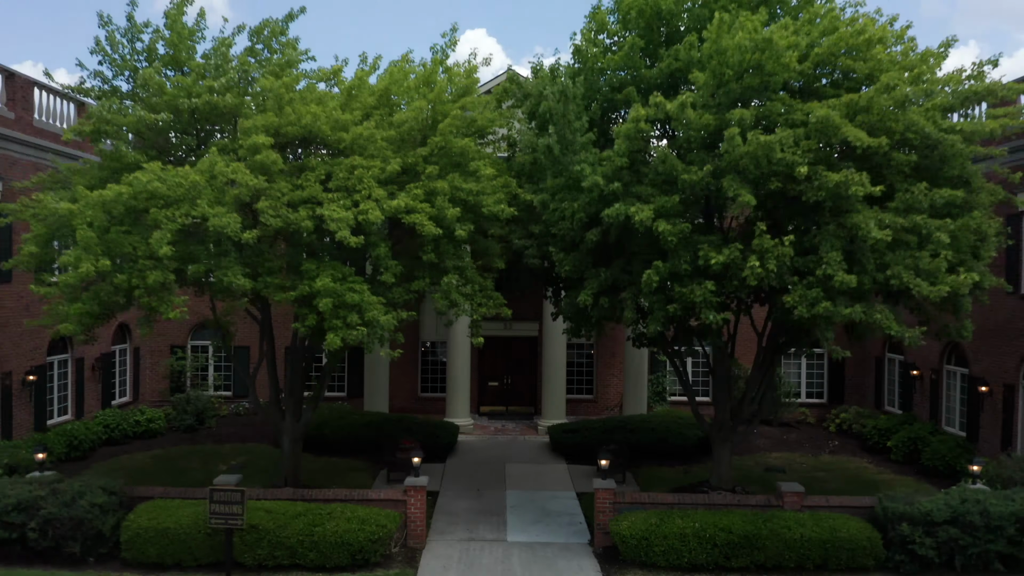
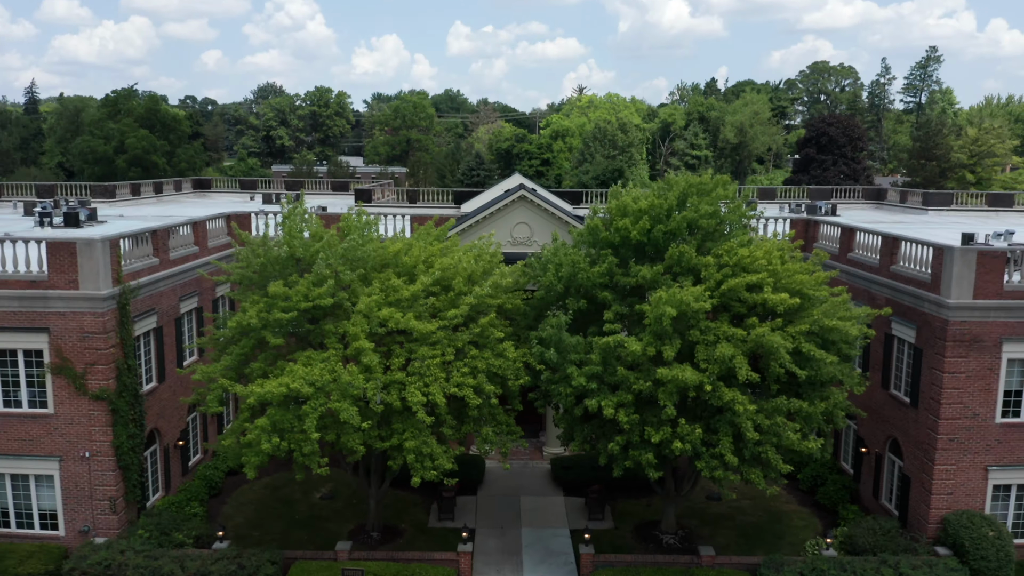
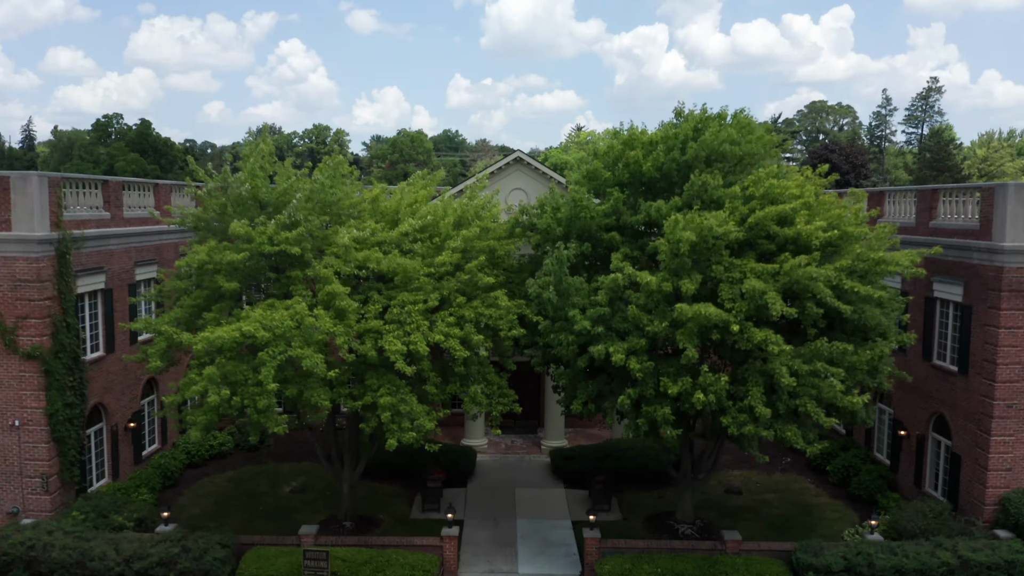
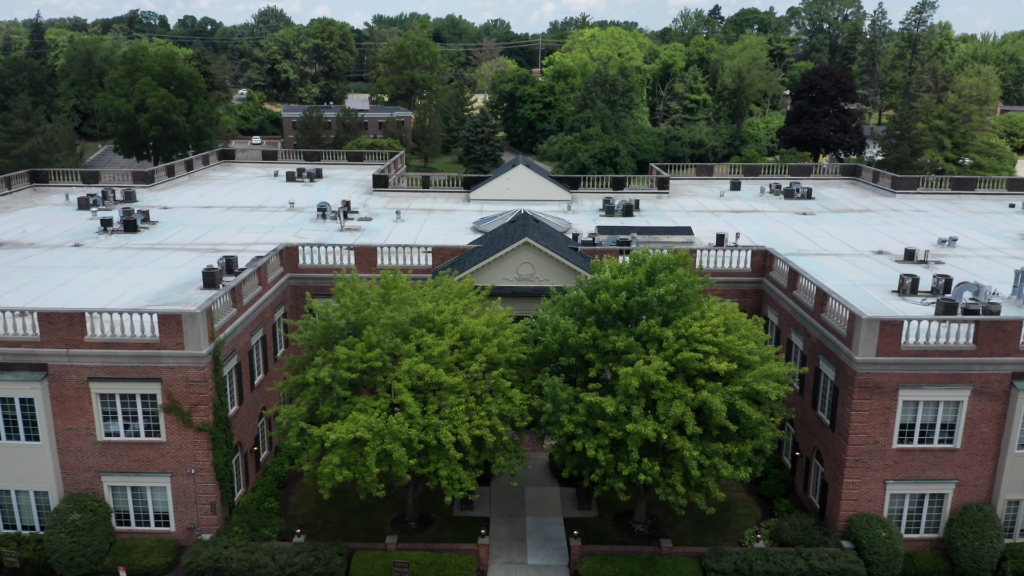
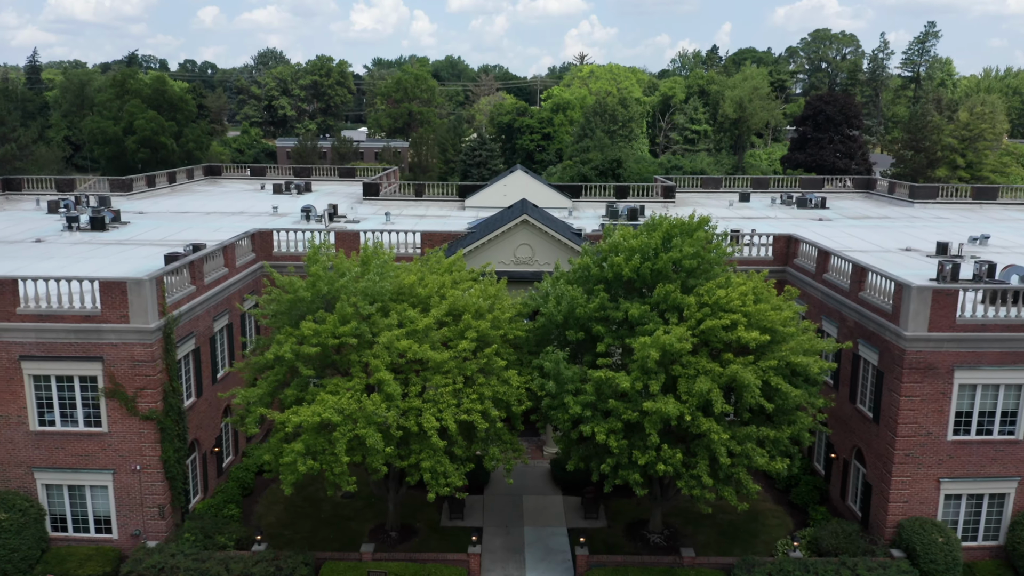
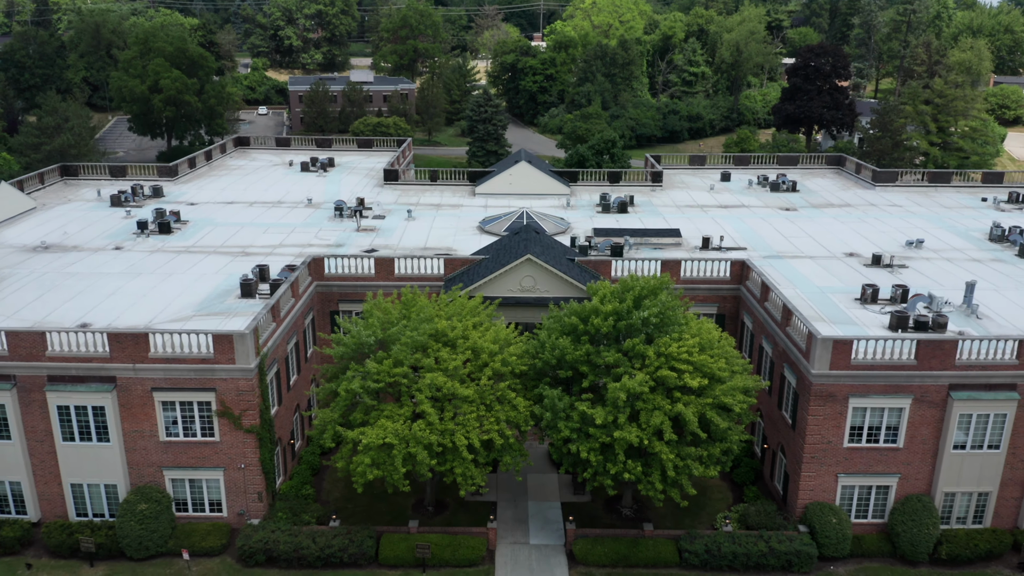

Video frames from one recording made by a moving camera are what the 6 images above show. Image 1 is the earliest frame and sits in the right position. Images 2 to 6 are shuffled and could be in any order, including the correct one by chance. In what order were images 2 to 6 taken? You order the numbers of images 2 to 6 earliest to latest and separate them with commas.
3, 2, 5, 4, 6
